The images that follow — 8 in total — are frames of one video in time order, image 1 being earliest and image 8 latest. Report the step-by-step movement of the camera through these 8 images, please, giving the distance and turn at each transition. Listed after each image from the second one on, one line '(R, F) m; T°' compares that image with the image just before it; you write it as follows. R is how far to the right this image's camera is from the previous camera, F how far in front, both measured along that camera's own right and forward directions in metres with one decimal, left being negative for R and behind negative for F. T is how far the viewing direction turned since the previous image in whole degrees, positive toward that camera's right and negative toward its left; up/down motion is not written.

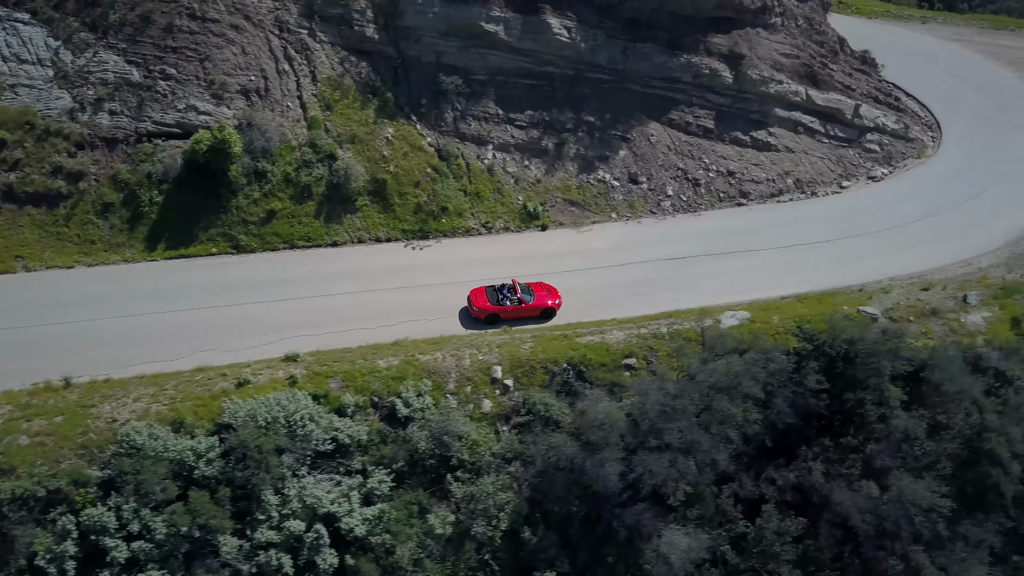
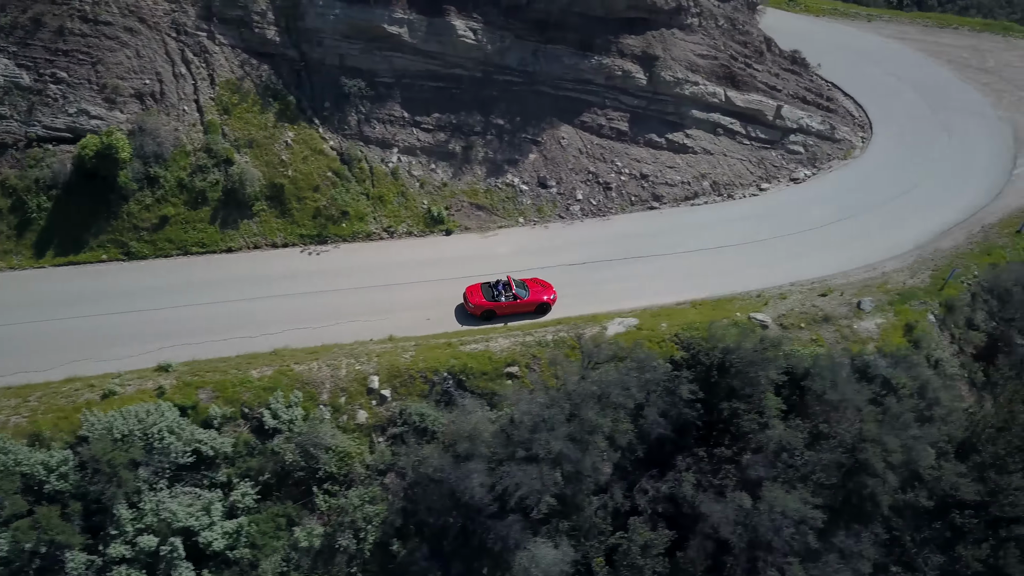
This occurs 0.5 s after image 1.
(+2.3, +0.2) m; 0°
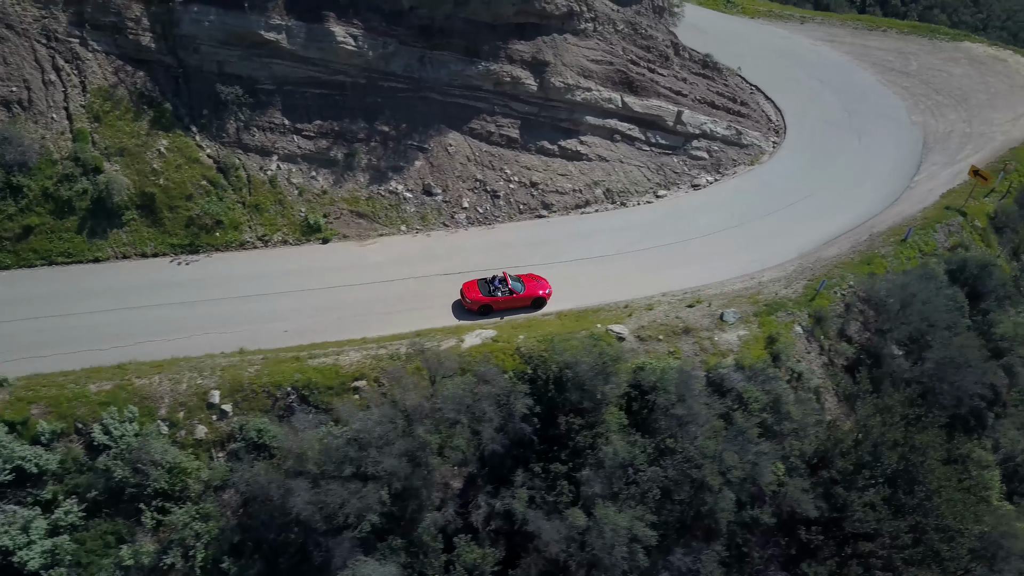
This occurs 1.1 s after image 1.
(+3.0, +0.2) m; 0°
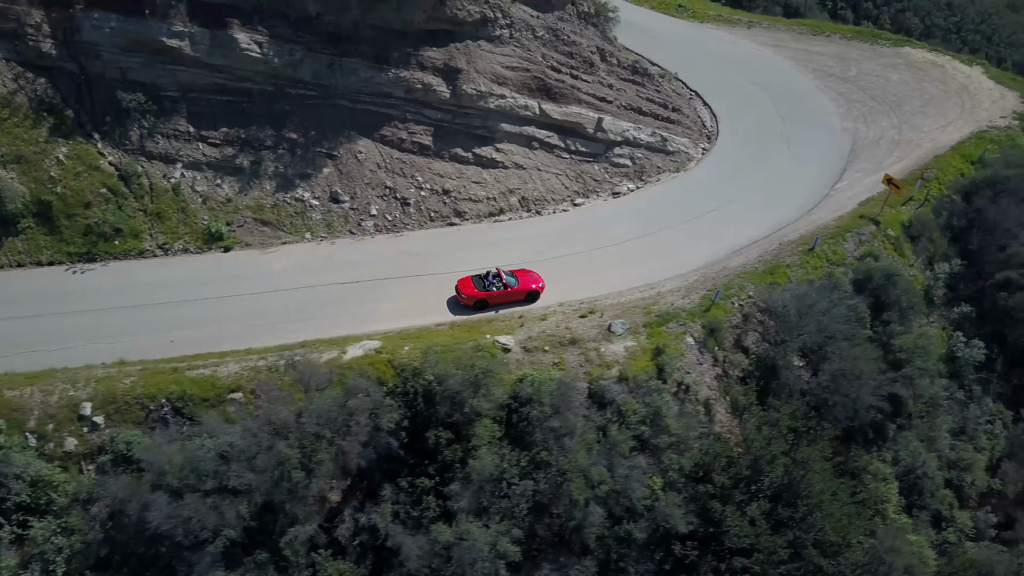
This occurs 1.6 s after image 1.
(+2.4, +0.2) m; 0°
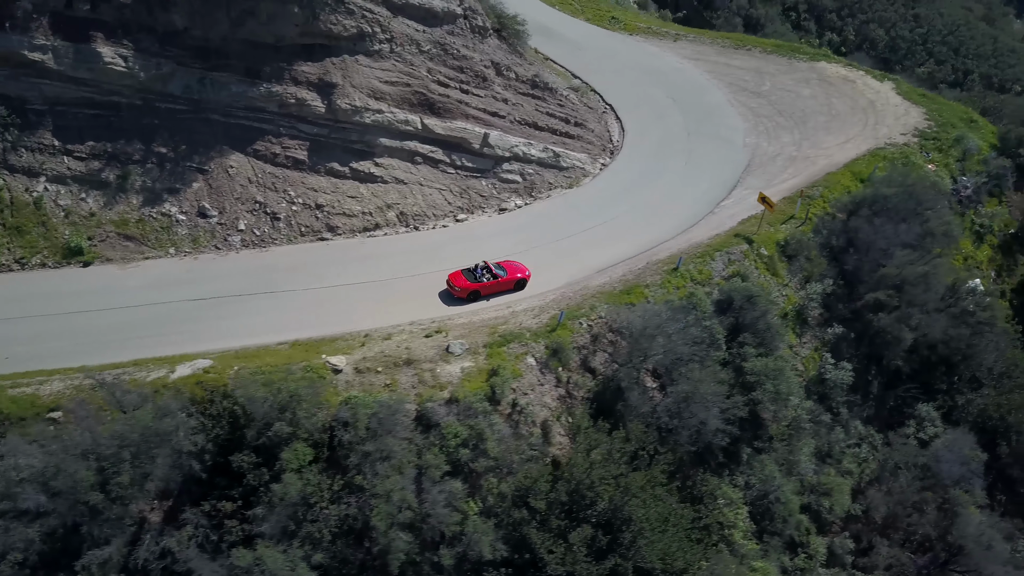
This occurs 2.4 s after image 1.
(+3.5, +0.2) m; 0°
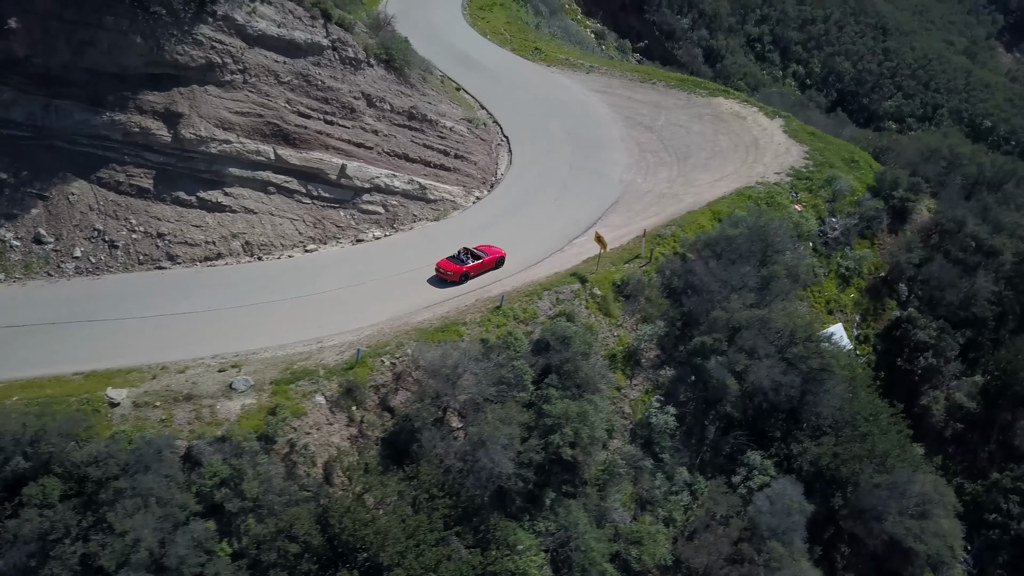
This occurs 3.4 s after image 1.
(+4.8, +0.3) m; -1°
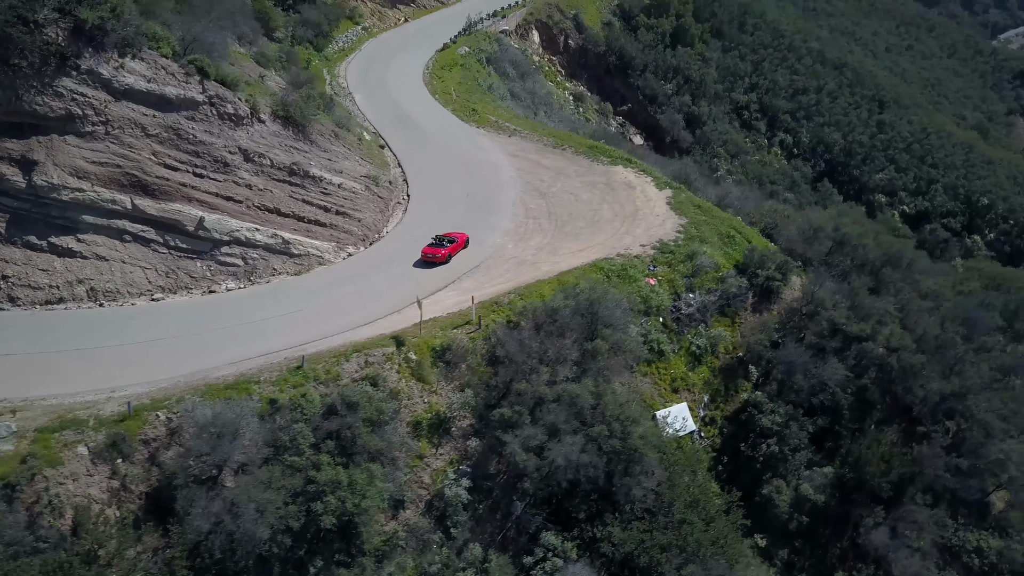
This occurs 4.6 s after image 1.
(+5.9, +0.4) m; -4°
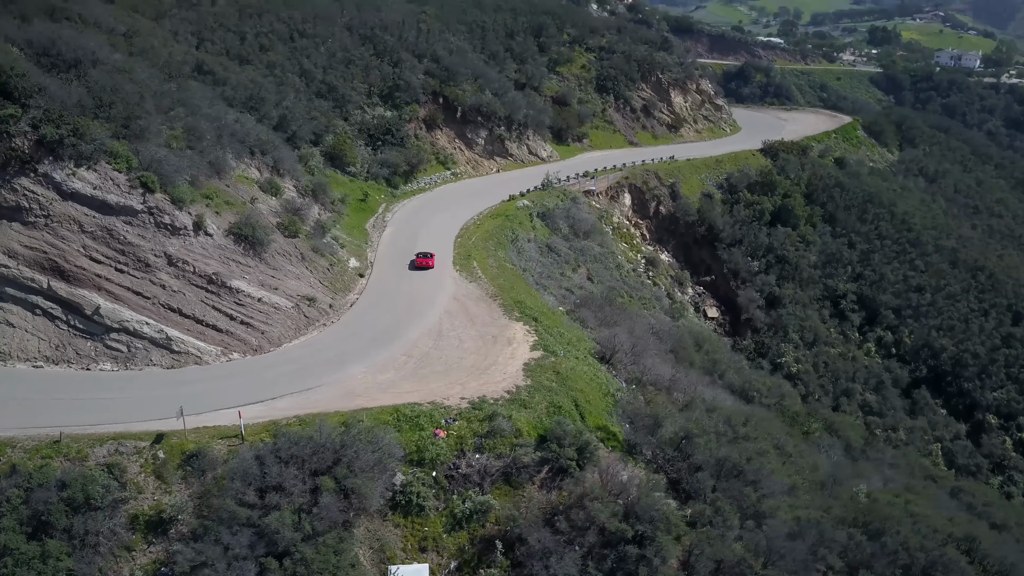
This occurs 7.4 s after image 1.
(+12.1, +1.2) m; -17°
